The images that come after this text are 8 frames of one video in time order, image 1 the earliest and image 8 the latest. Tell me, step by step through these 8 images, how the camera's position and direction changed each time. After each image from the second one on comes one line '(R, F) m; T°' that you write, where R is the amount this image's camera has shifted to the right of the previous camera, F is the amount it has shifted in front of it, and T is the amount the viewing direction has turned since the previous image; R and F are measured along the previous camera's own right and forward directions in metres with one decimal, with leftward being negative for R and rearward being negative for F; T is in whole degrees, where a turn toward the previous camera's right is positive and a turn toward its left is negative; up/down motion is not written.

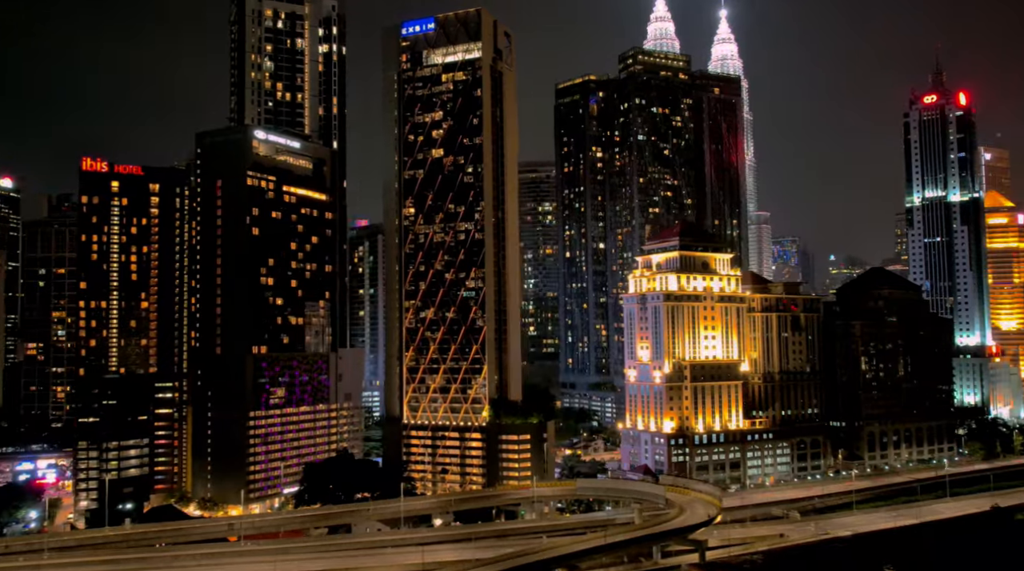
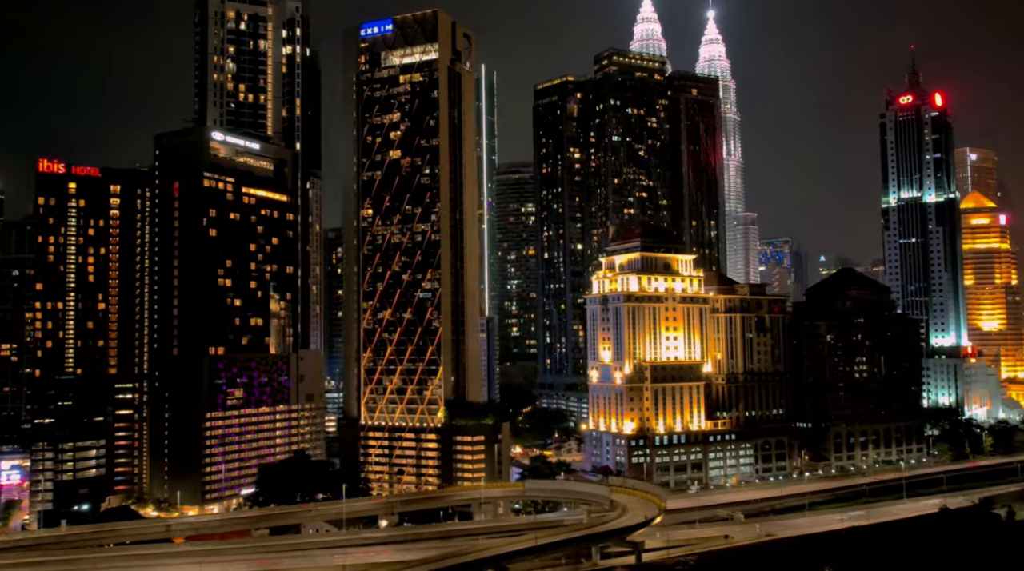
(+5.9, -0.1) m; 0°
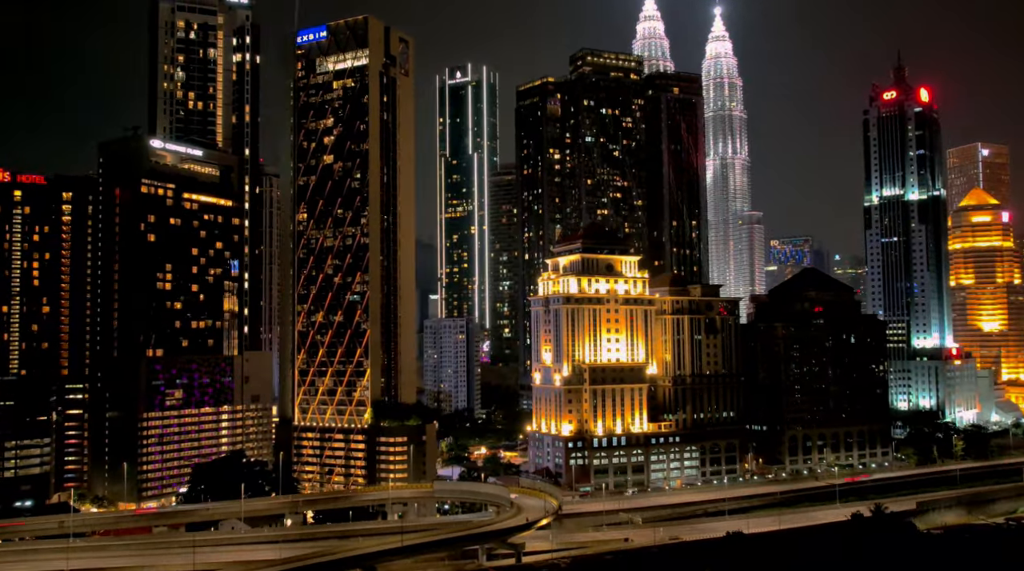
(+15.1, -0.3) m; -4°
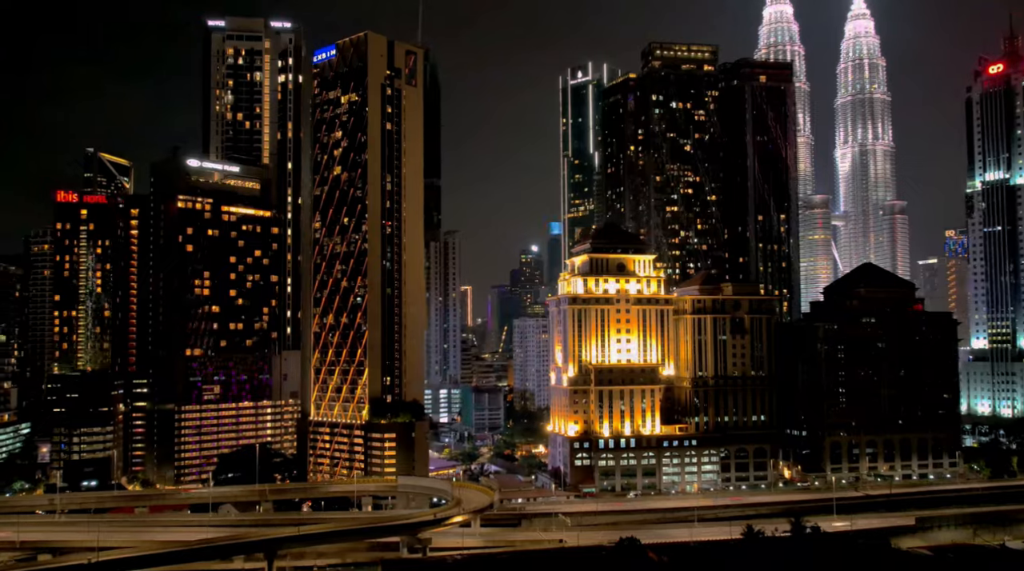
(+28.3, +1.8) m; -14°
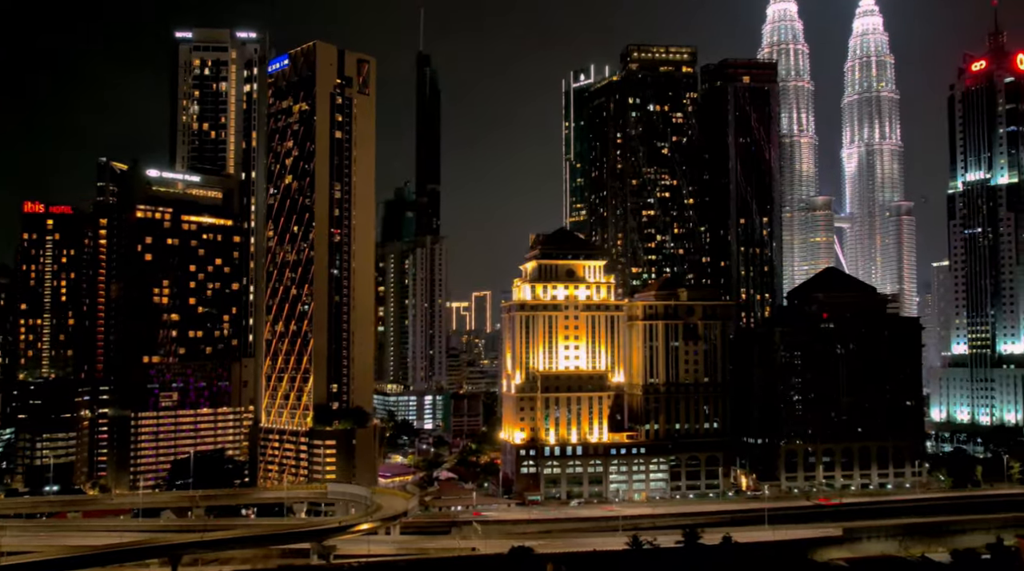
(+13.2, +0.4) m; -3°
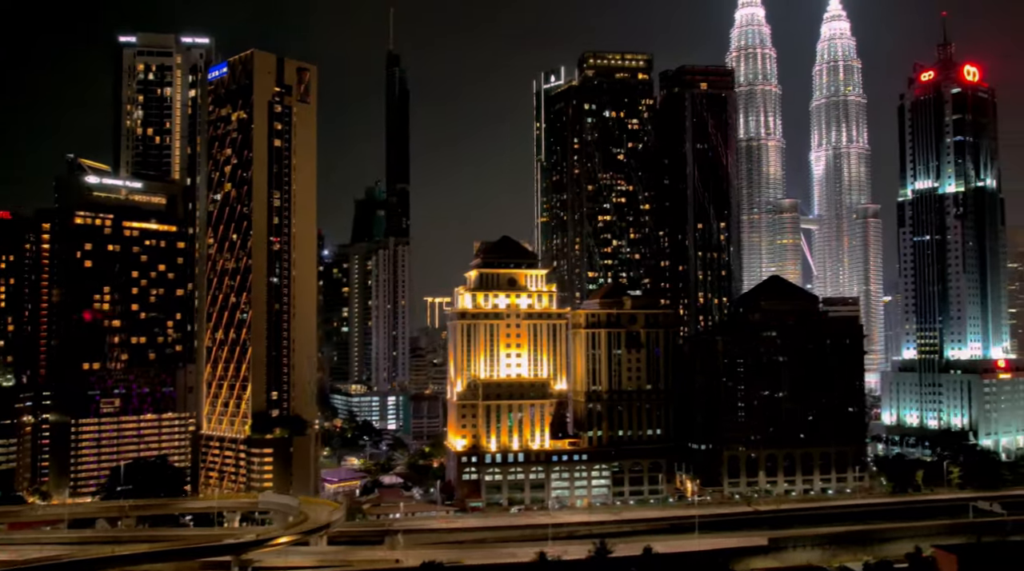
(+6.8, +0.1) m; 0°
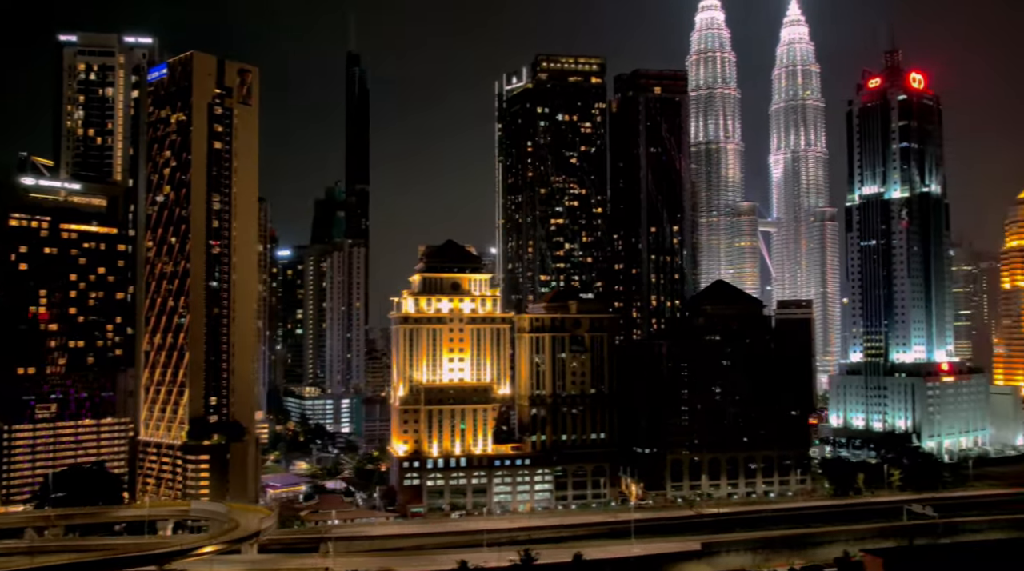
(+4.2, +0.6) m; +1°
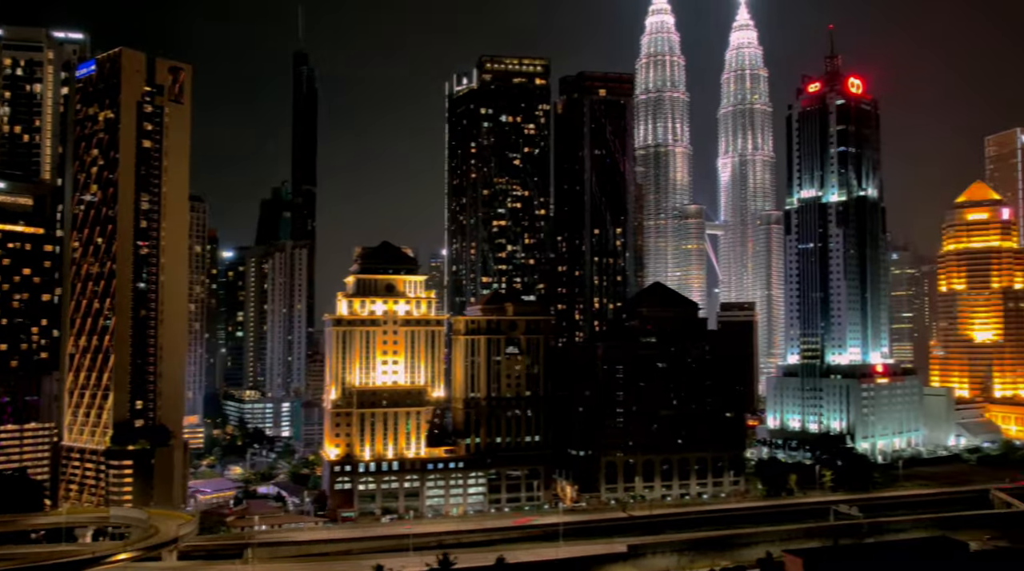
(+3.5, +0.7) m; +2°
